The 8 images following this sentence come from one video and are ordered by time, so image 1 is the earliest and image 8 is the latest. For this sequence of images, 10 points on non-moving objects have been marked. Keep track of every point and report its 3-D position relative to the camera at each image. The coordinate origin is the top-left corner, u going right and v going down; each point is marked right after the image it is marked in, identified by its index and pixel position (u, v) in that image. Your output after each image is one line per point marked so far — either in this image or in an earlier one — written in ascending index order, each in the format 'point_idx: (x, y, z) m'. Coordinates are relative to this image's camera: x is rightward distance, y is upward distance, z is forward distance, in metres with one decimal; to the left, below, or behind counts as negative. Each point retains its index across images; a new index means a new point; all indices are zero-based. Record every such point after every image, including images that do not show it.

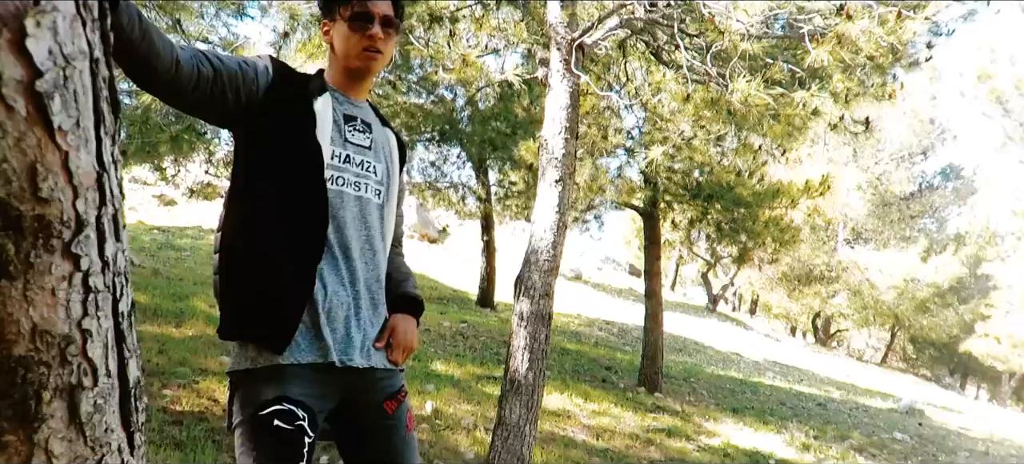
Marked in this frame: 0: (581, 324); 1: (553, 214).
0: (+1.0, -1.4, +13.1) m
1: (+0.2, +0.1, +3.8) m
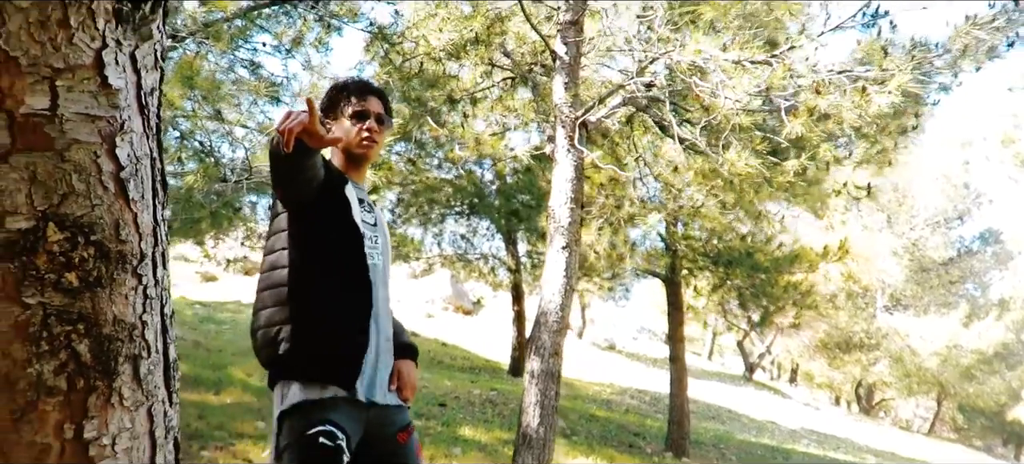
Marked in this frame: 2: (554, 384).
0: (+1.5, -2.4, +13.2) m
1: (+0.2, -0.2, +4.1) m
2: (+0.2, -0.7, +4.0) m
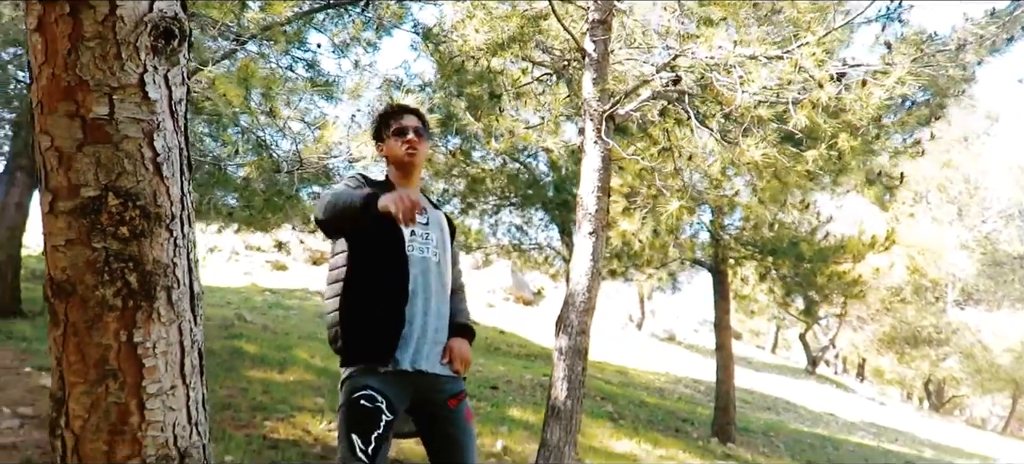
0: (+2.4, -2.3, +13.3) m
1: (+0.4, -0.2, +4.3) m
2: (+0.3, -0.6, +4.3) m
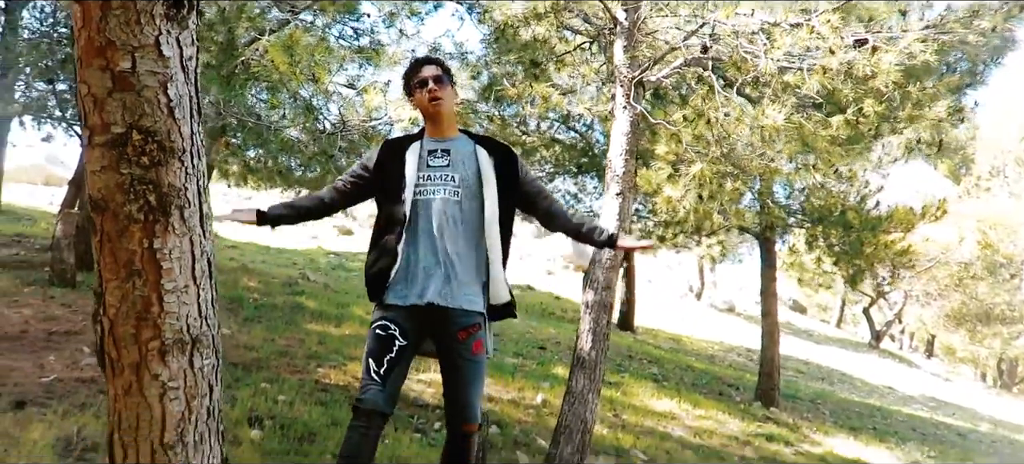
0: (+3.2, -1.8, +13.4) m
1: (+0.5, +0.1, +4.6) m
2: (+0.5, -0.4, +4.5) m
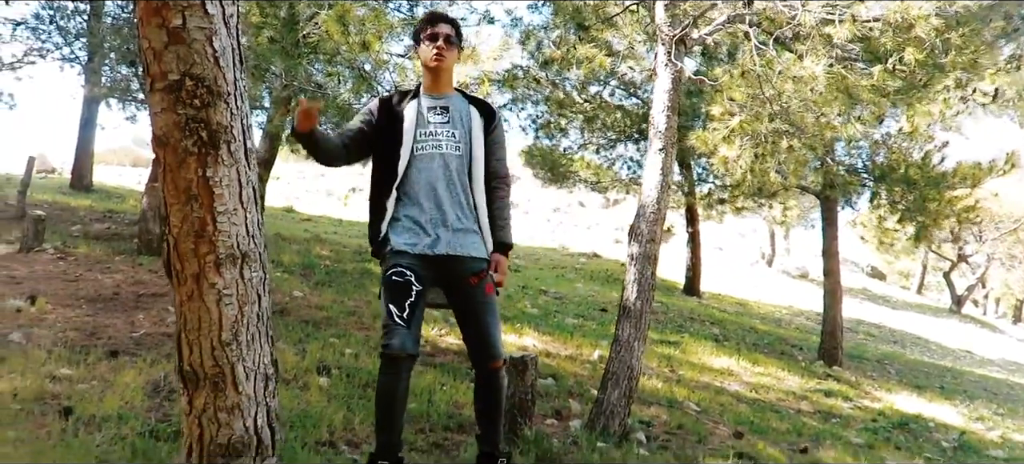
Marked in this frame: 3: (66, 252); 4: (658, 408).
0: (+4.3, -1.3, +13.4) m
1: (+0.8, +0.3, +4.7) m
2: (+0.8, -0.2, +4.7) m
3: (-4.0, -0.2, +7.8) m
4: (+0.9, -1.2, +5.6) m
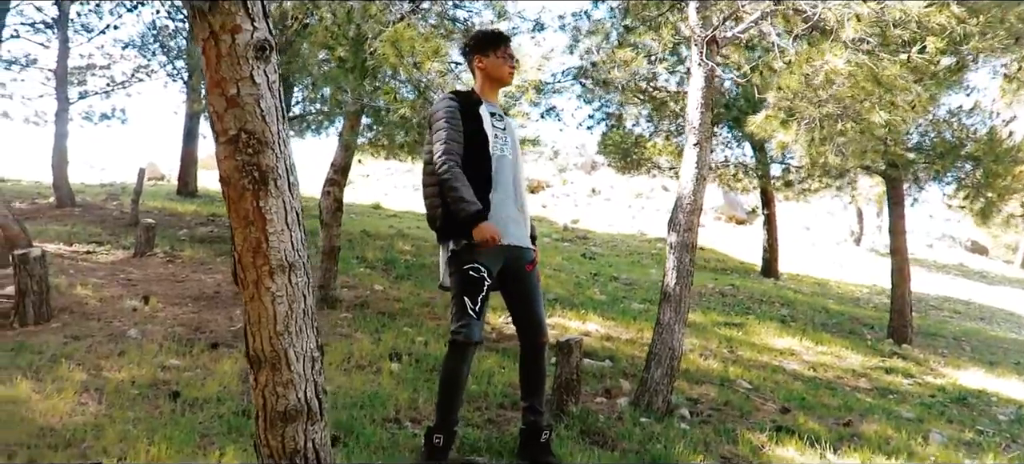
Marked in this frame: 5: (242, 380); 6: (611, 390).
0: (+5.5, -0.9, +13.3) m
1: (+1.1, +0.4, +5.1) m
2: (+1.0, -0.1, +5.0) m
3: (-3.4, -0.2, +8.6) m
4: (+1.4, -1.1, +6.0) m
5: (-1.5, -0.8, +4.8) m
6: (+0.6, -1.0, +5.4) m
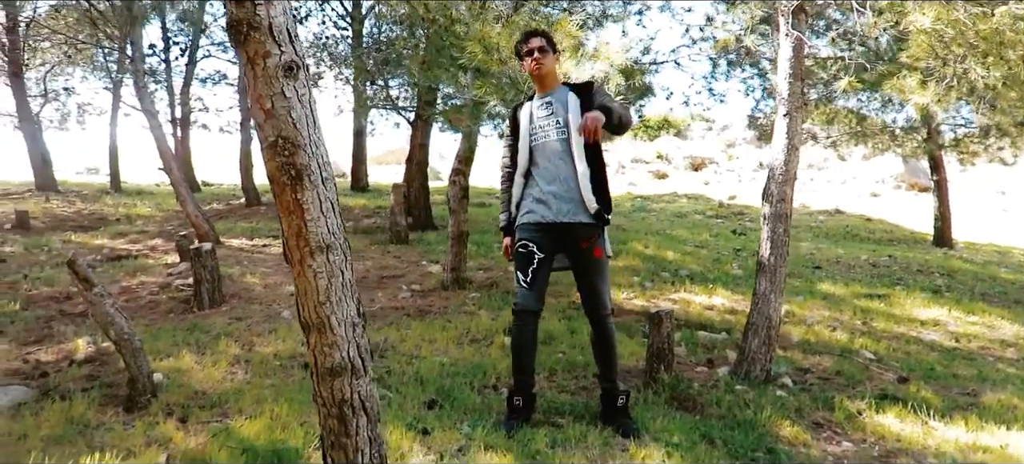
0: (+7.7, -0.4, +12.2) m
1: (+1.6, +0.5, +5.1) m
2: (+1.6, 0.0, +5.1) m
3: (-2.0, -0.1, +9.5) m
4: (+2.2, -0.9, +5.9) m
5: (-0.9, -0.7, +5.4) m
6: (+1.3, -0.8, +5.5) m
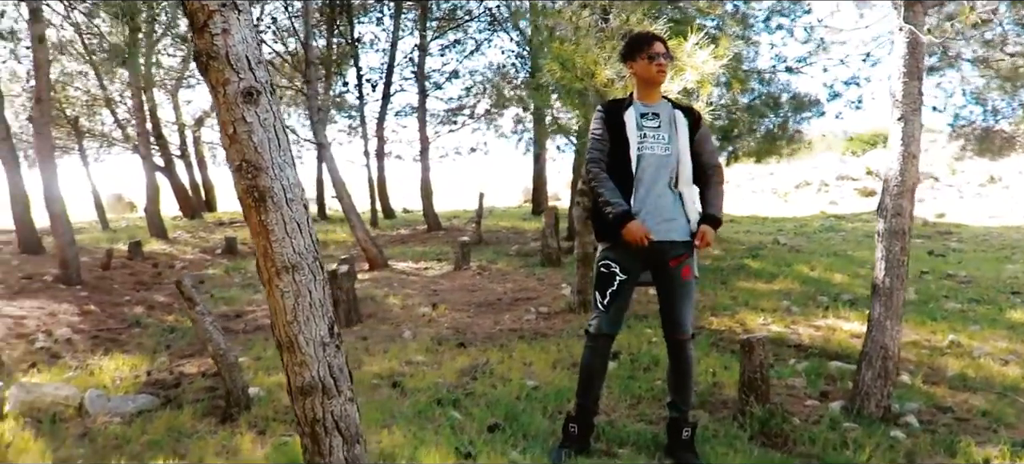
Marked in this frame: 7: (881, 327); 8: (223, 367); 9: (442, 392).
0: (+9.8, -0.6, +9.9) m
1: (+2.0, +0.4, +4.5) m
2: (+2.0, -0.1, +4.5) m
3: (-0.3, -0.4, +9.7) m
4: (+2.8, -1.0, +5.2) m
5: (-0.3, -0.9, +5.4) m
6: (+1.8, -0.9, +5.0) m
7: (+1.9, -0.5, +4.5) m
8: (-1.6, -0.7, +4.7) m
9: (-0.4, -0.9, +4.9) m
